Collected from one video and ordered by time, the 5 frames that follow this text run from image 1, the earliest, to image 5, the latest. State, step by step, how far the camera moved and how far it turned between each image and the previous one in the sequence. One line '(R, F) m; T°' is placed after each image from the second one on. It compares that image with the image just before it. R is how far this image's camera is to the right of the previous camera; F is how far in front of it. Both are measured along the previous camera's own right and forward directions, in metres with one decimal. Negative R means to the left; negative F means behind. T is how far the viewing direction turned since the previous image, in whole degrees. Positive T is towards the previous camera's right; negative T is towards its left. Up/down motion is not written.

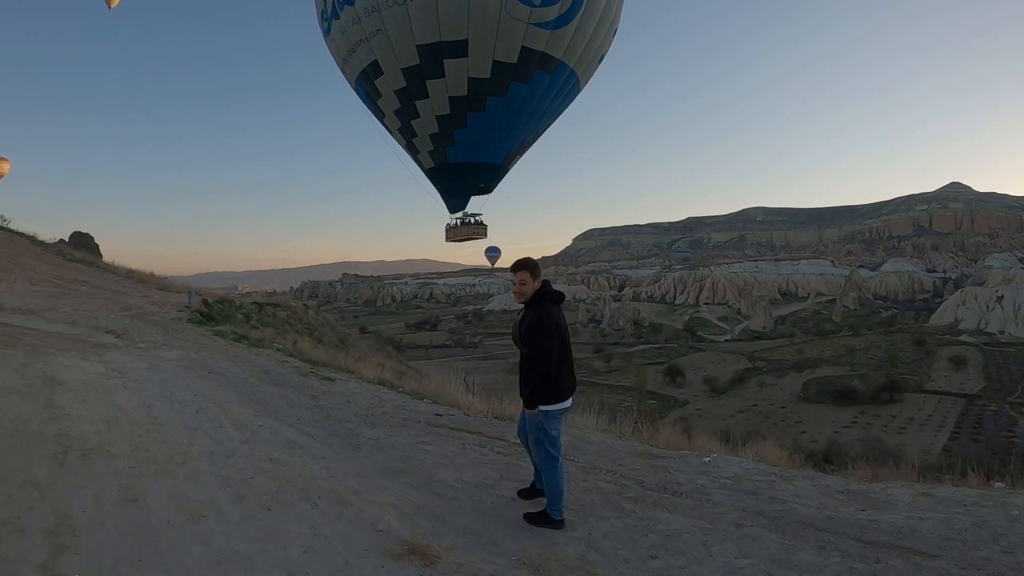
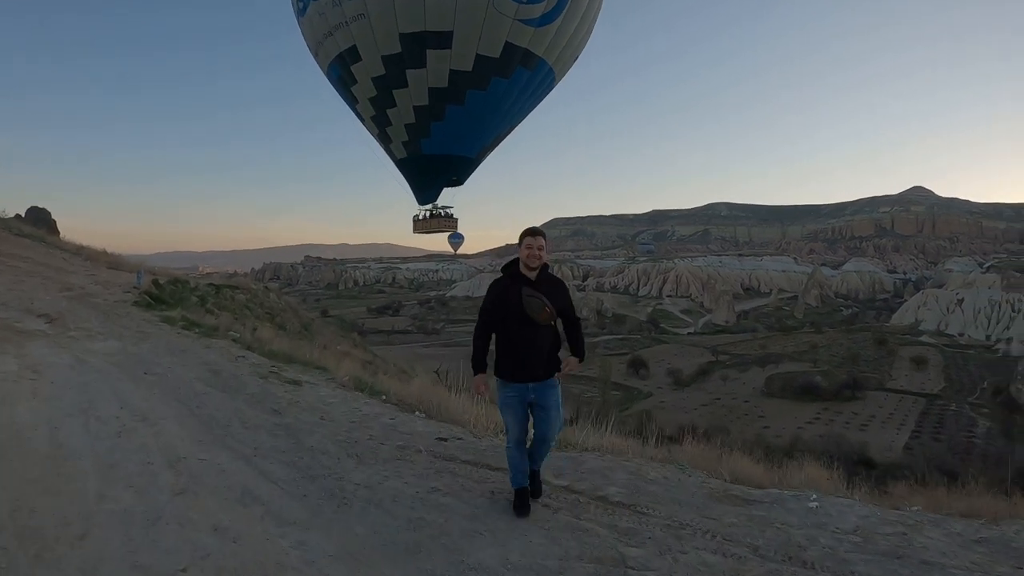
(-0.4, +1.0) m; +3°
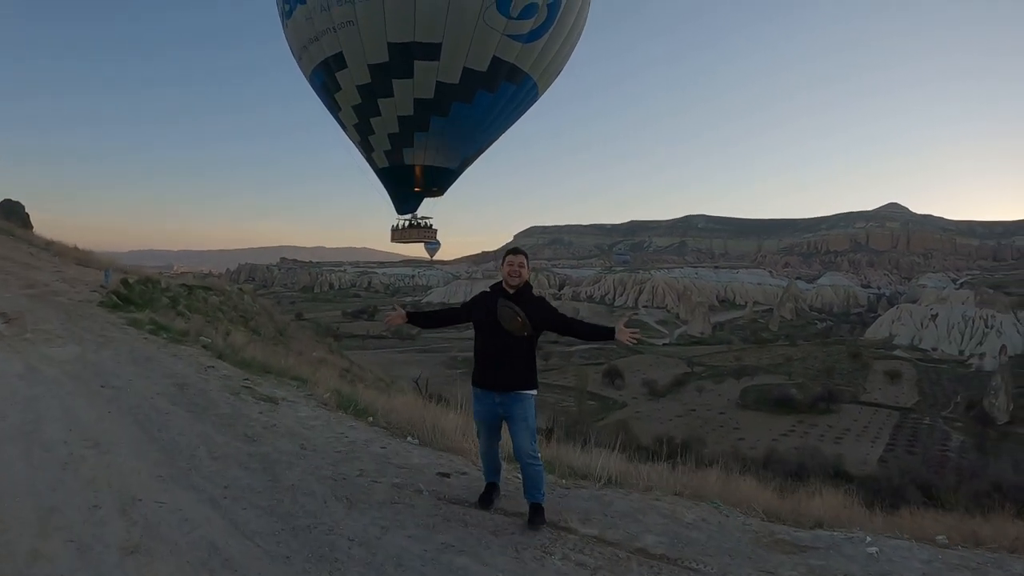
(-0.2, +0.5) m; +2°
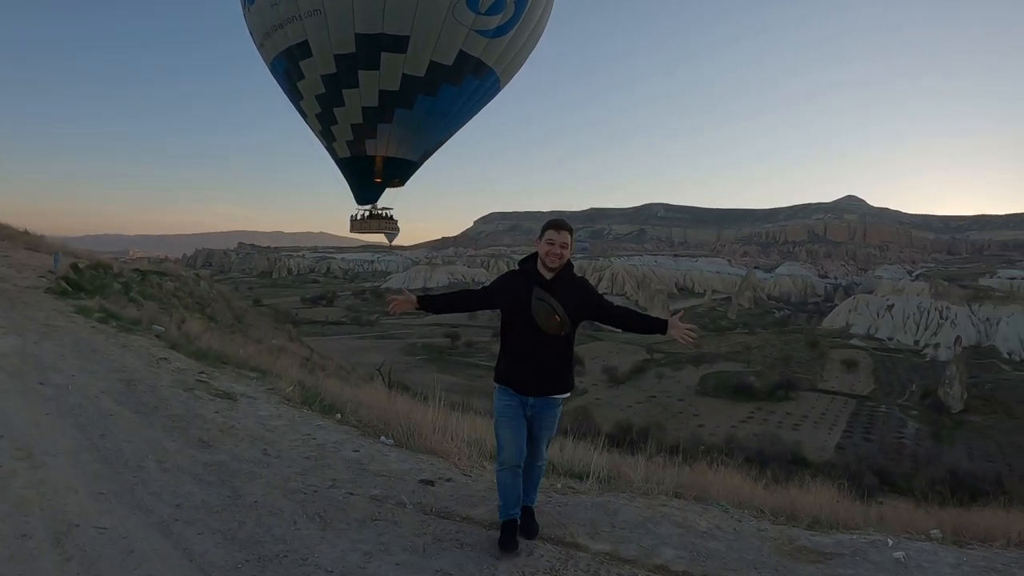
(-0.1, +0.3) m; +3°
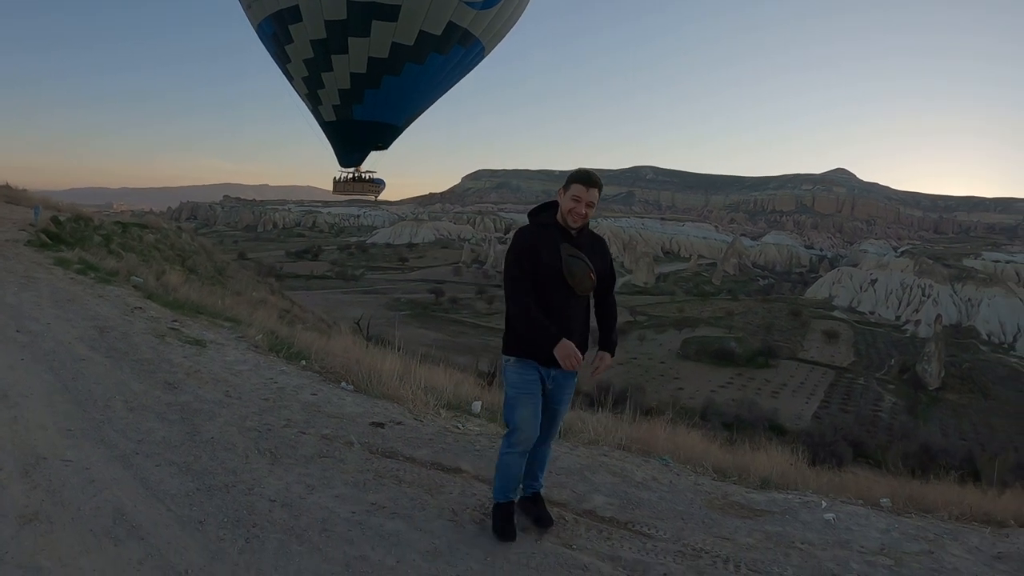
(+0.2, -0.2) m; +1°
